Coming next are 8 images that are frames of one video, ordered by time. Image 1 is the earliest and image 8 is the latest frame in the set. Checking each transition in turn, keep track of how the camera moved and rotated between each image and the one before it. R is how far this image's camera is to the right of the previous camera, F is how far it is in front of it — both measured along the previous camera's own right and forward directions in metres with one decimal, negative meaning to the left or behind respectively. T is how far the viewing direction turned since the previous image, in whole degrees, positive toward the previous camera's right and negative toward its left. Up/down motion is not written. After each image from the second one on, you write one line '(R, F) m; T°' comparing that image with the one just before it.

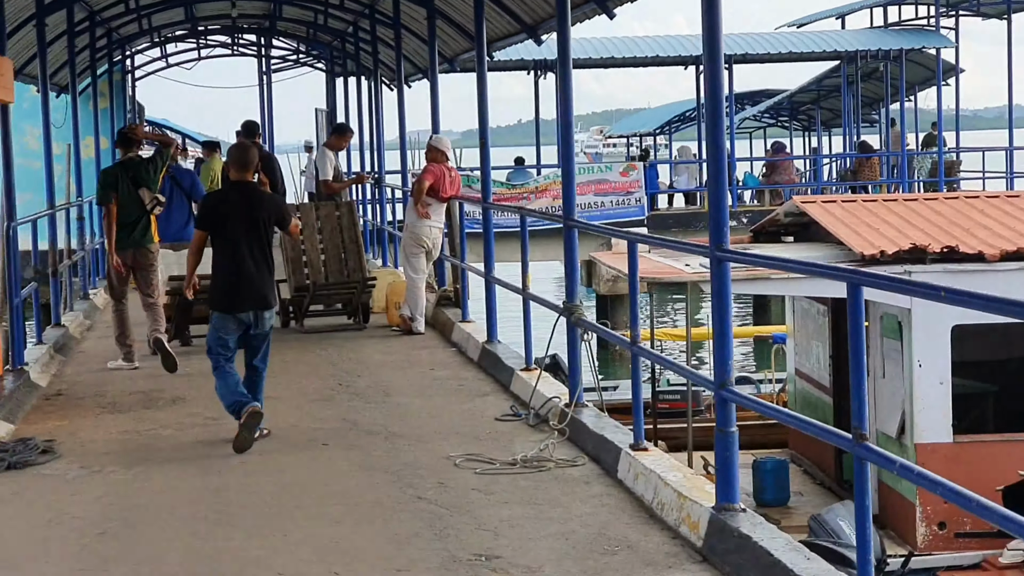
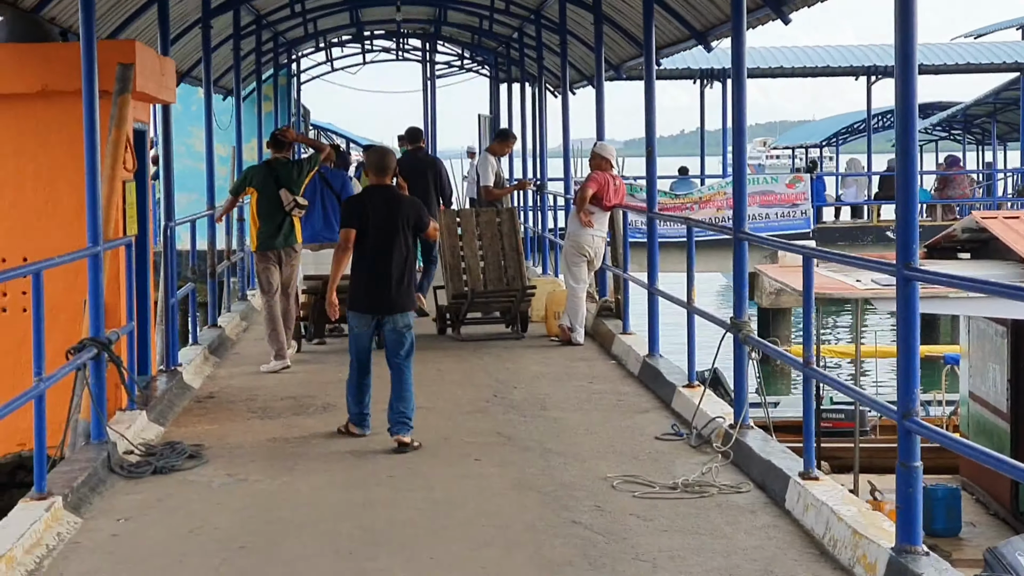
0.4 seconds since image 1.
(0.0, +0.3) m; -5°
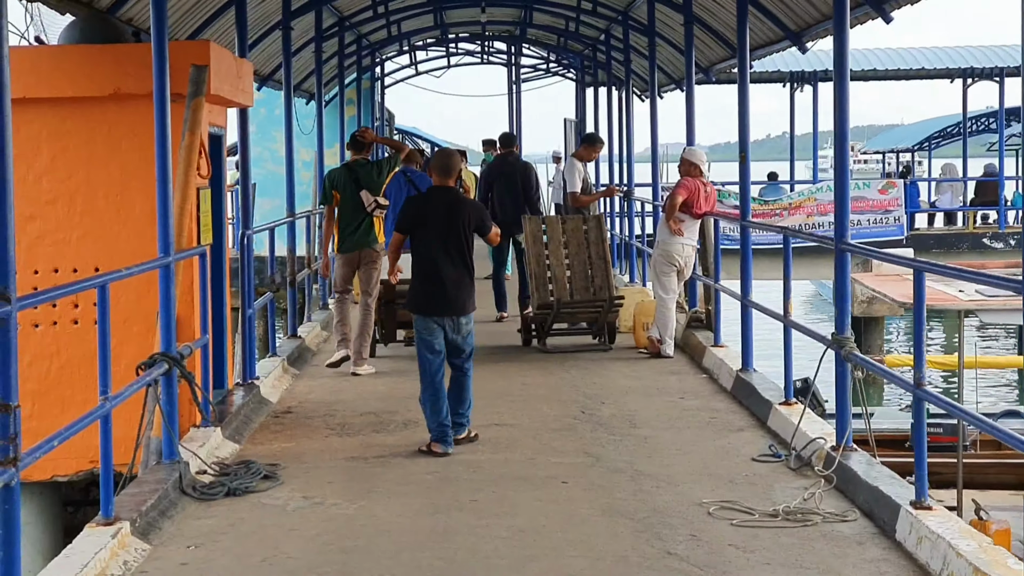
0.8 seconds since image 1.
(0.0, +0.3) m; -3°
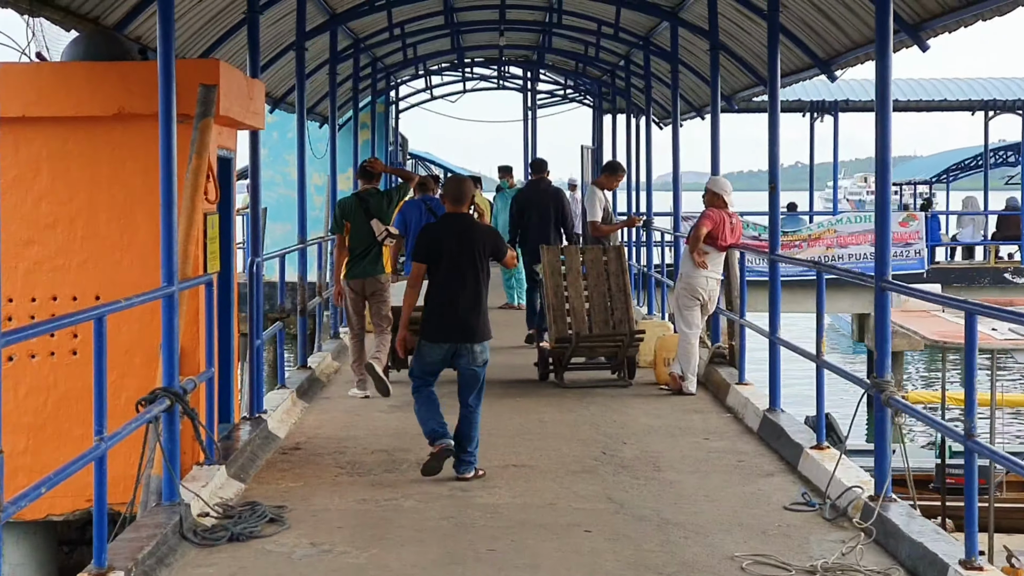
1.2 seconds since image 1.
(0.0, +0.3) m; 0°
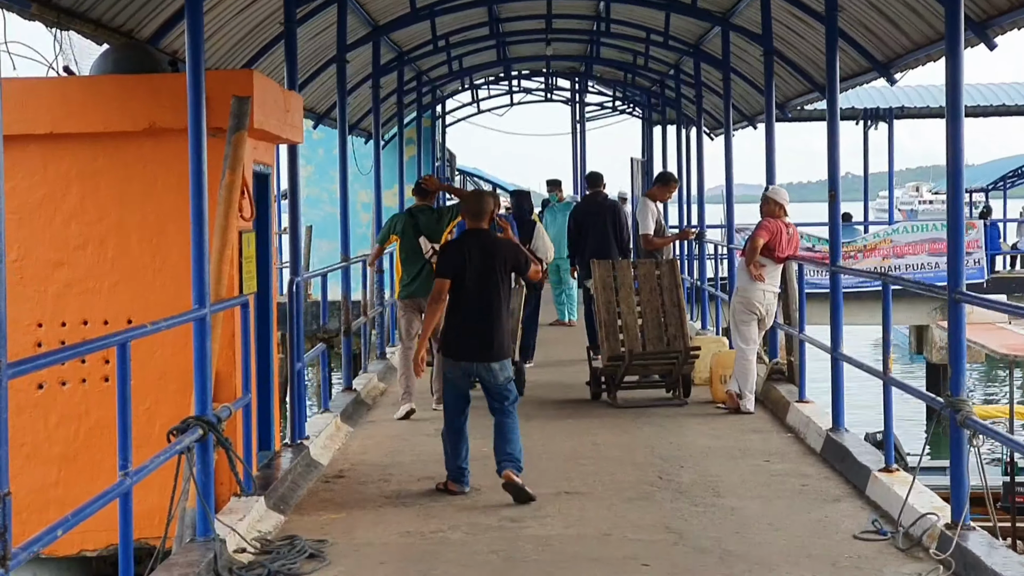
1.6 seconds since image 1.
(0.0, +0.3) m; -2°
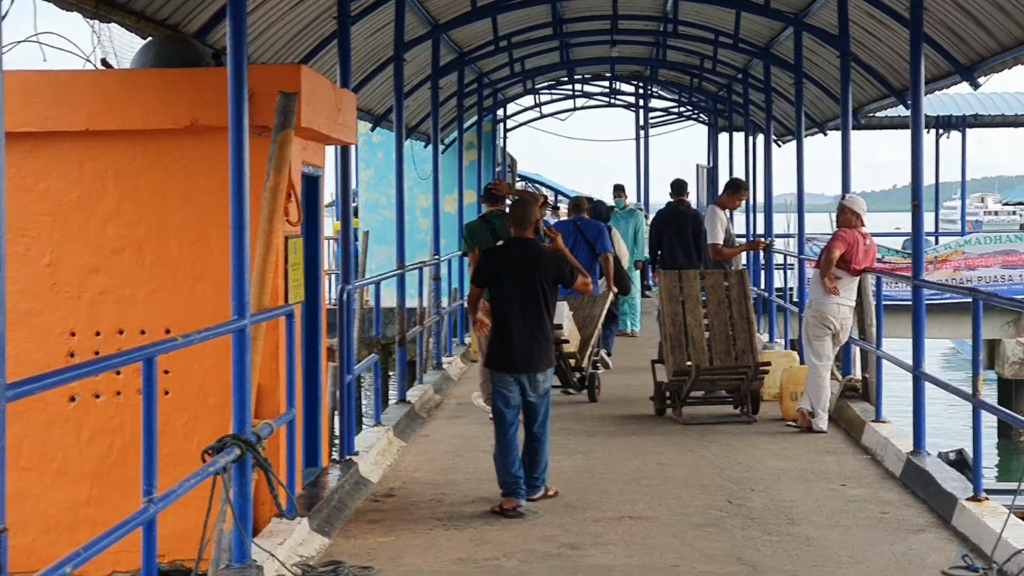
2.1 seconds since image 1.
(0.0, +0.4) m; -2°
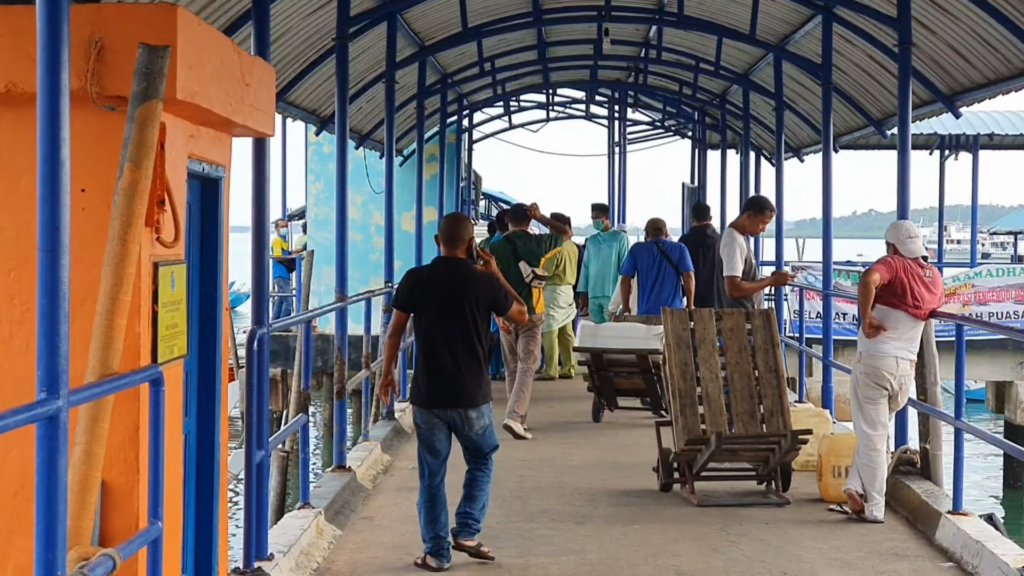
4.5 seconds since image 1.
(0.0, +2.1) m; +1°
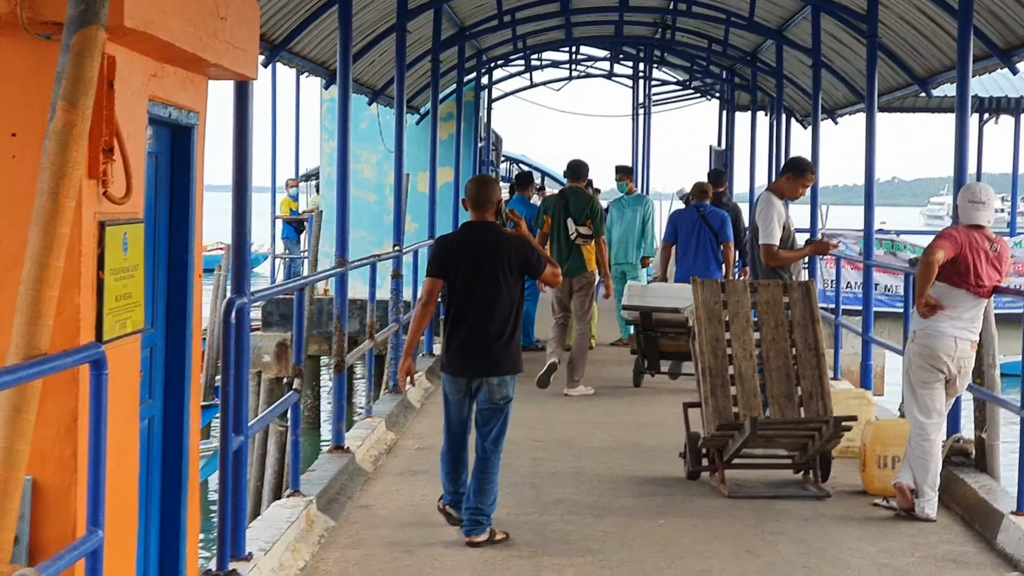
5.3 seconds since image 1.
(0.0, +0.7) m; -1°
